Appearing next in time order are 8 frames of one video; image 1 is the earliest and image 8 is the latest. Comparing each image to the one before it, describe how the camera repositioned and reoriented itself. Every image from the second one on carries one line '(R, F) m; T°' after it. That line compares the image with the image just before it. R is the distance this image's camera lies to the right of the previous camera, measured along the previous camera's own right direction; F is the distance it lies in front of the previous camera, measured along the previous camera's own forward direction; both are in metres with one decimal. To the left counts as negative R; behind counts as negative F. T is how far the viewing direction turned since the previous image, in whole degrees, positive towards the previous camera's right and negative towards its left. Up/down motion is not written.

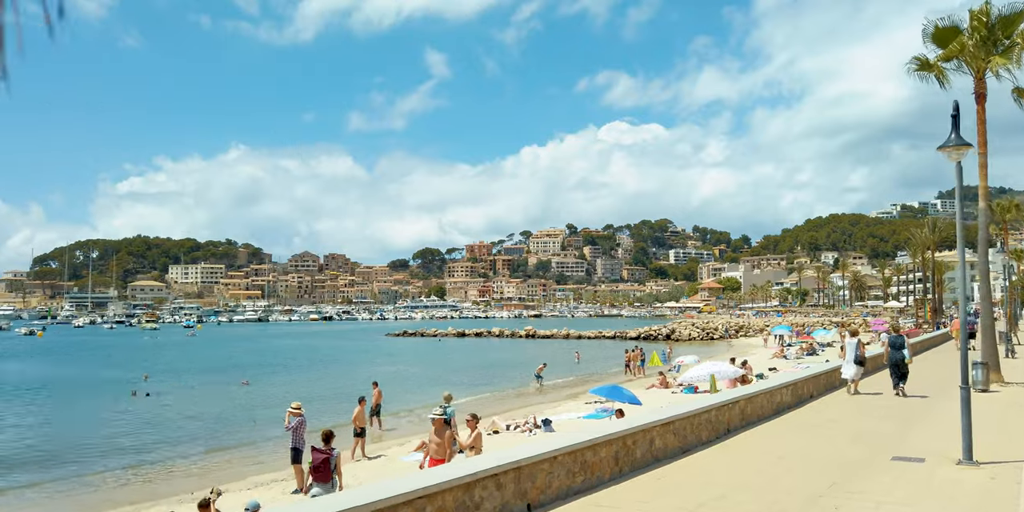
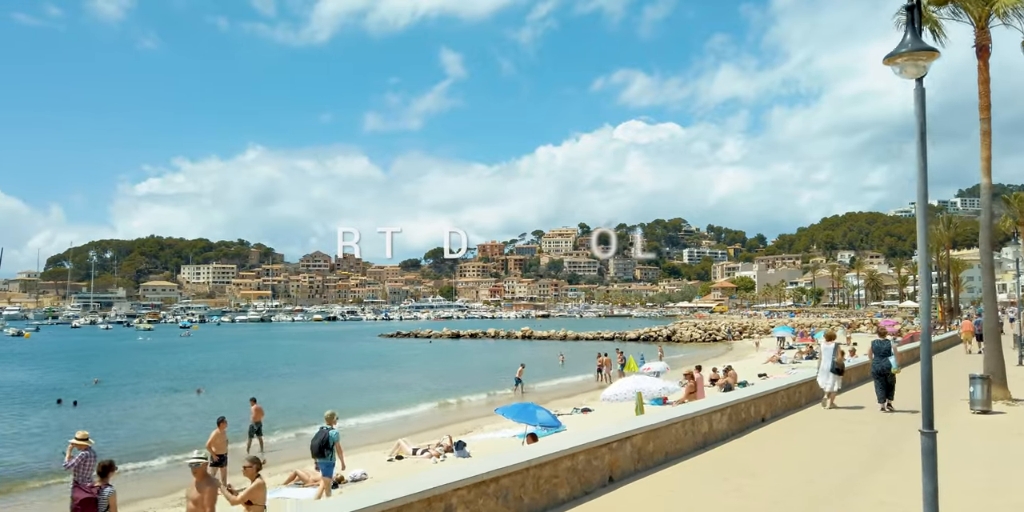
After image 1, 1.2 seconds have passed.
(+1.7, +2.3) m; -1°
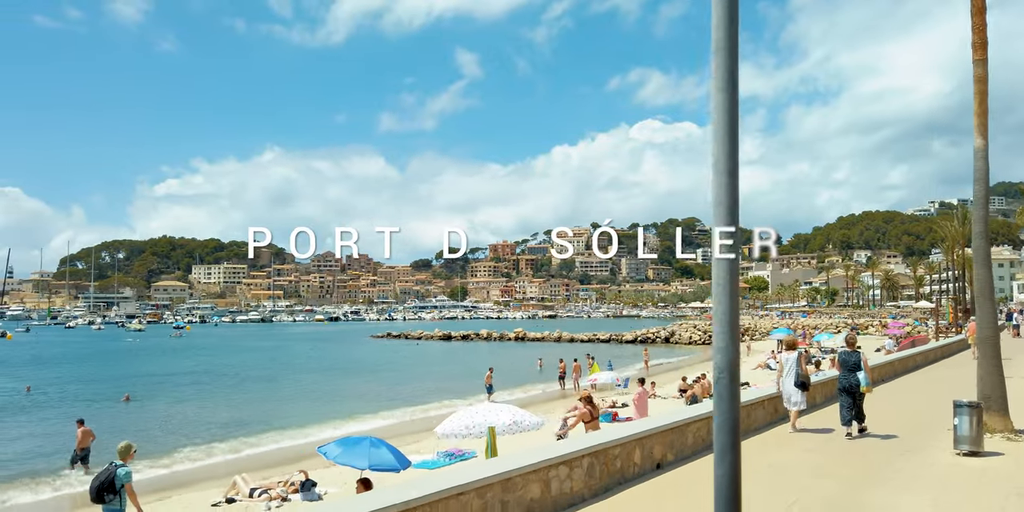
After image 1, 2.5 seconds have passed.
(+1.9, +2.5) m; -1°
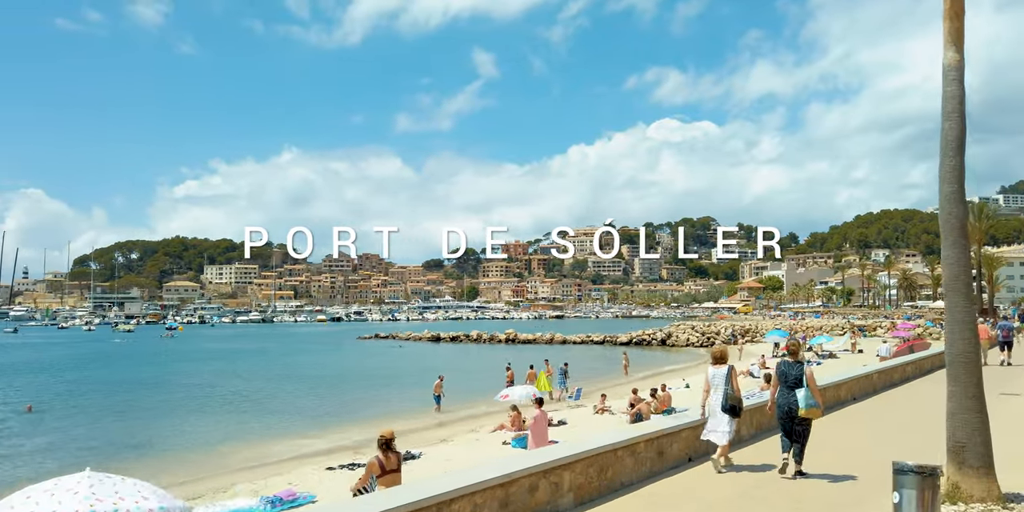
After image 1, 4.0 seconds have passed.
(+2.1, +2.7) m; -1°
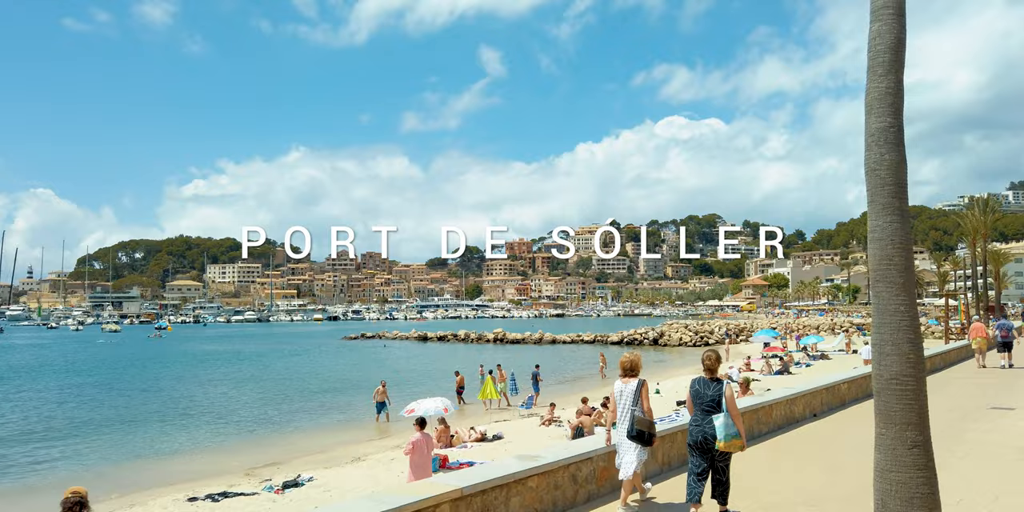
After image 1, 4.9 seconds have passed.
(+1.5, +1.9) m; -1°
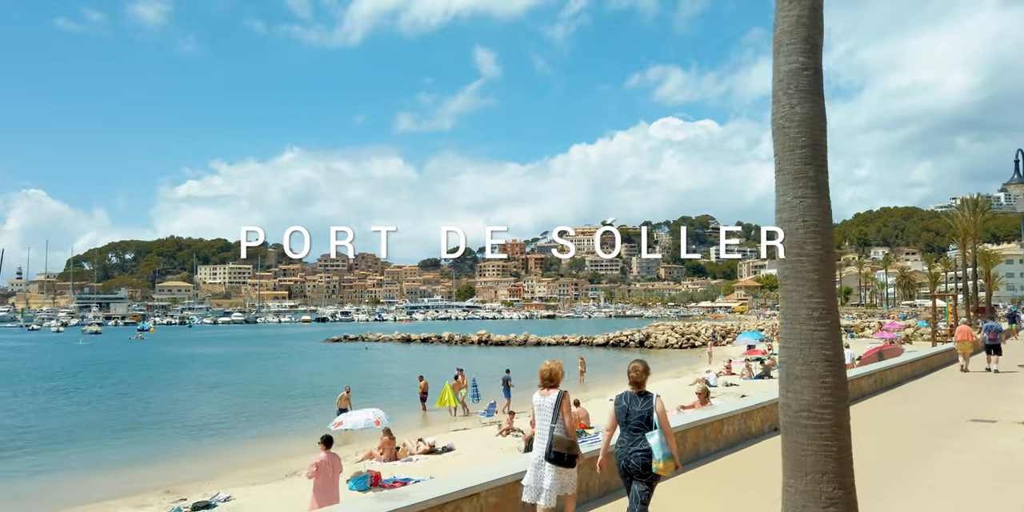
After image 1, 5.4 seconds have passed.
(+0.8, +0.9) m; 0°
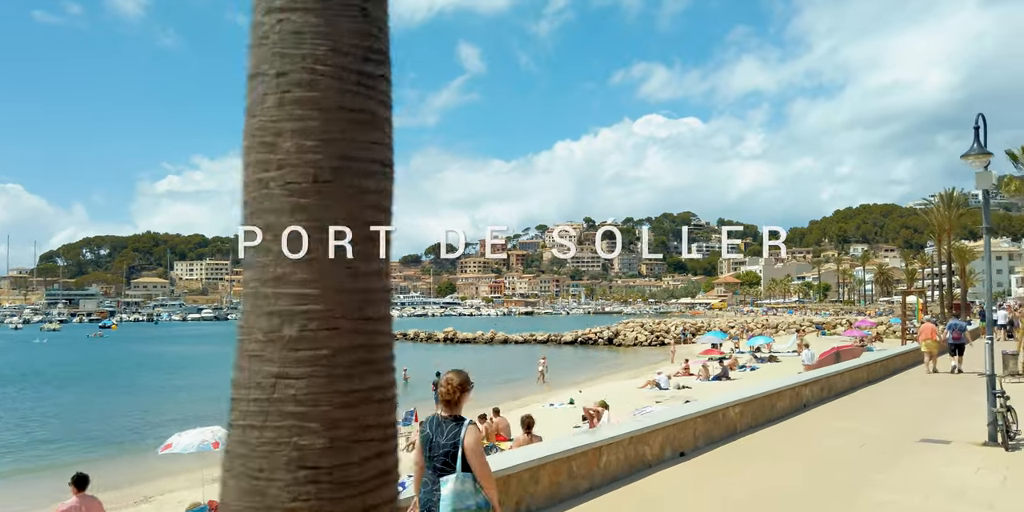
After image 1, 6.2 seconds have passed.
(+1.3, +1.6) m; +1°
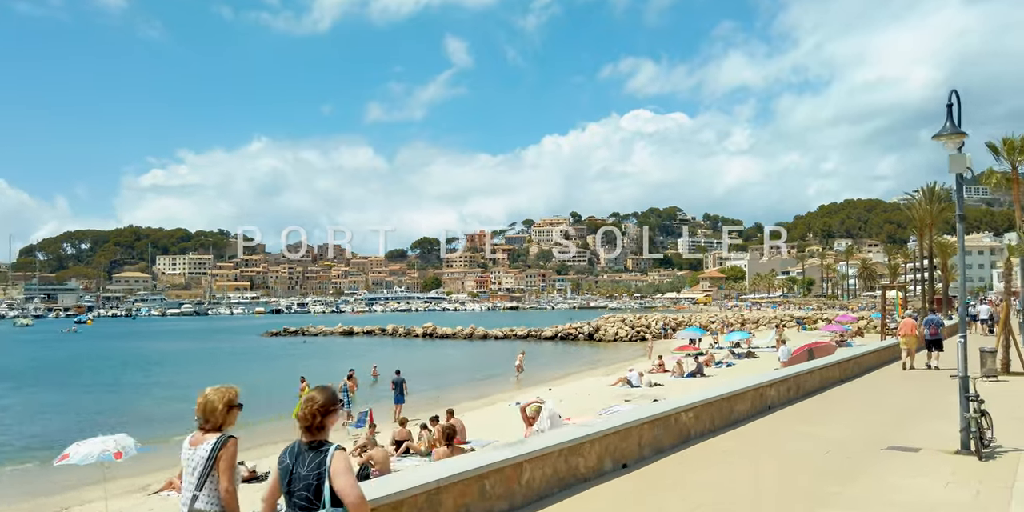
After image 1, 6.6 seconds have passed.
(+0.5, +0.7) m; +1°
